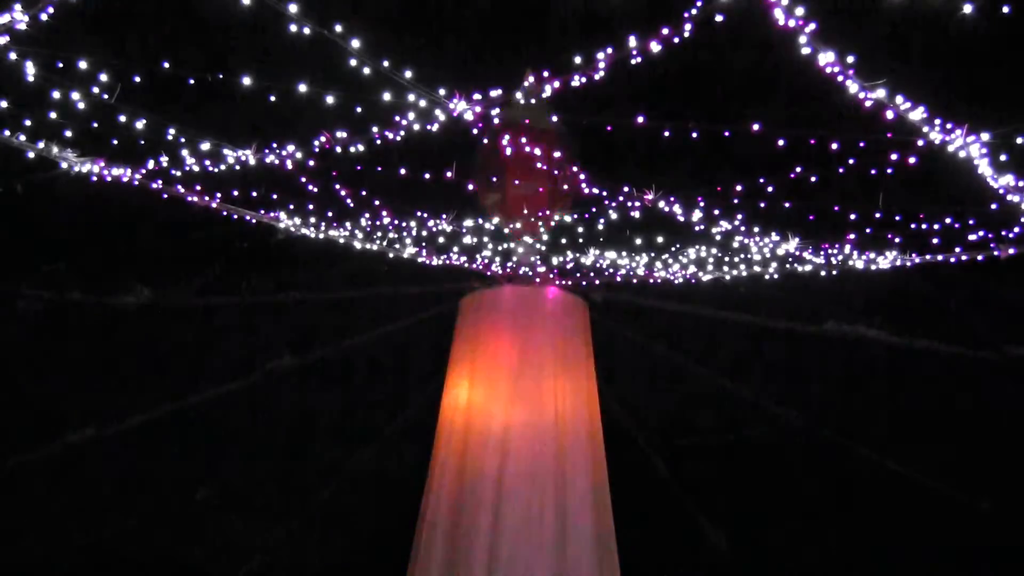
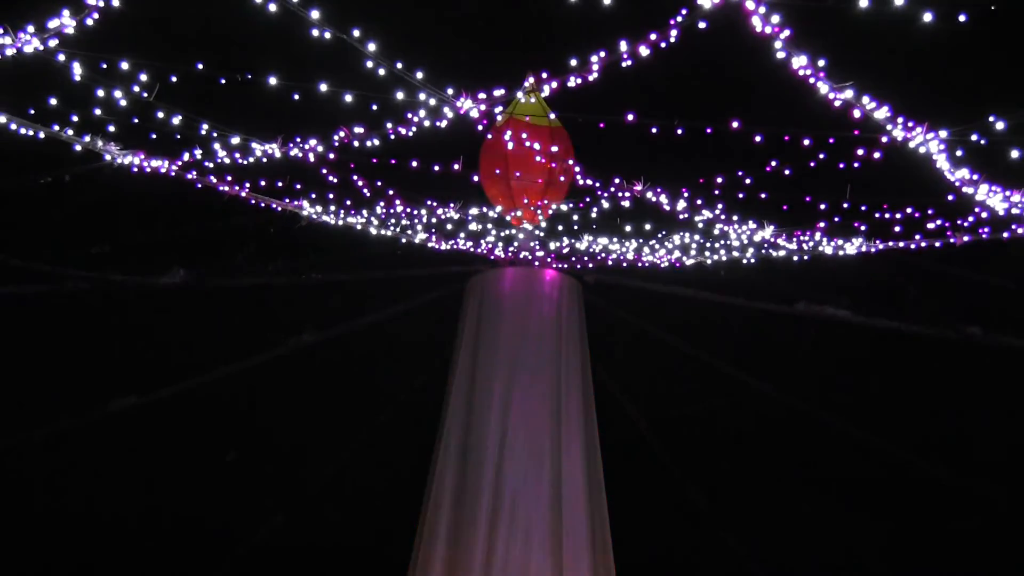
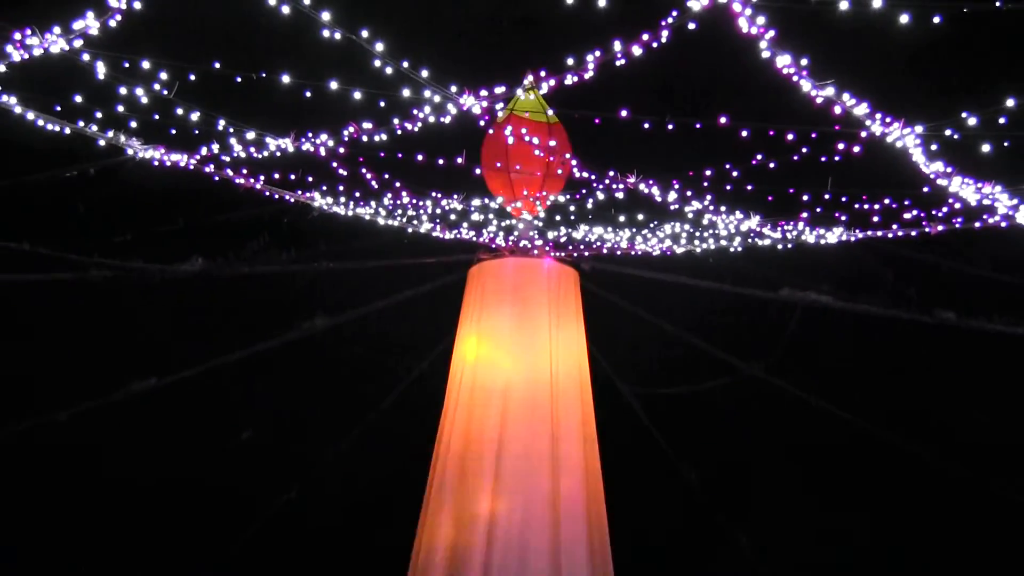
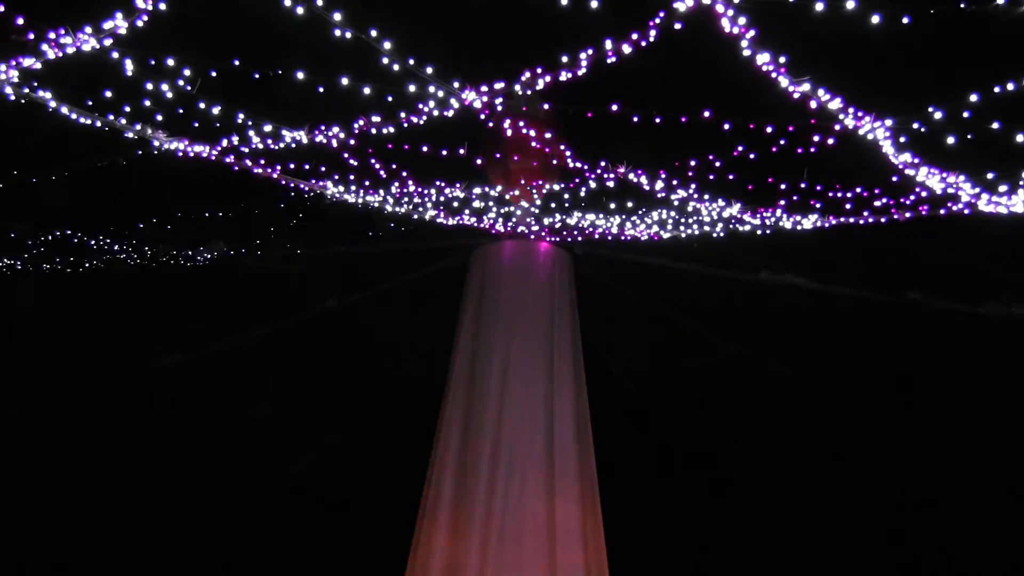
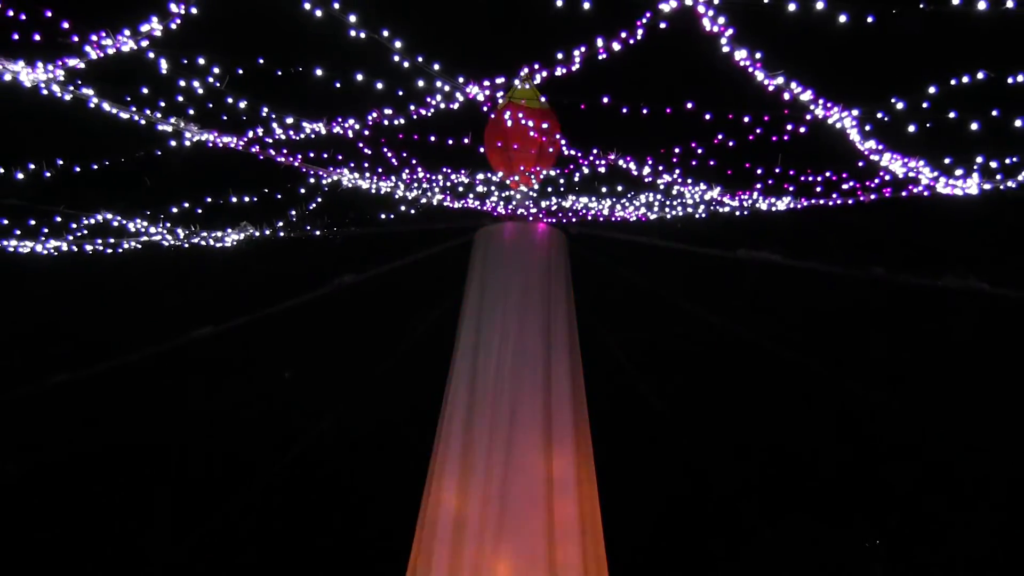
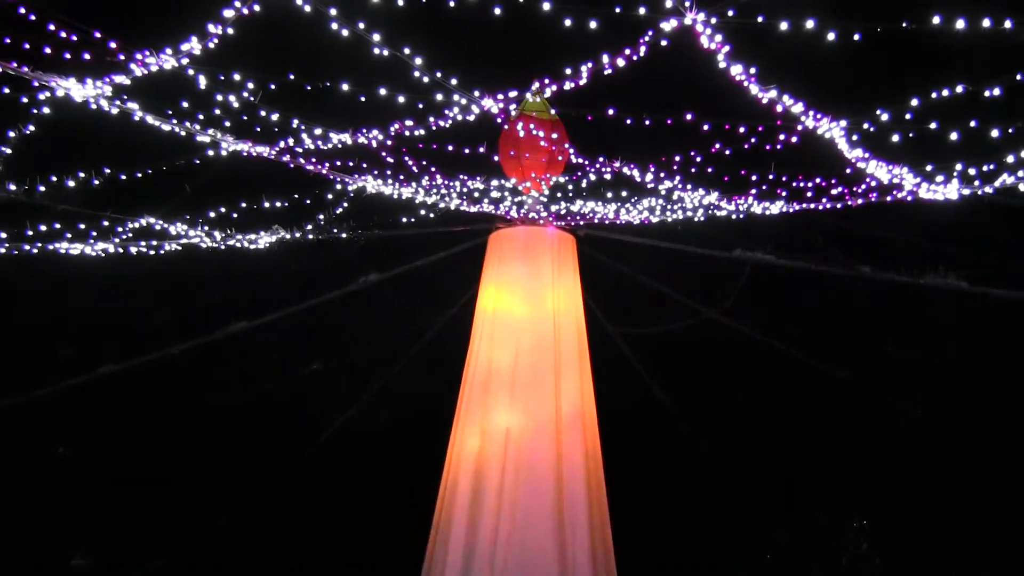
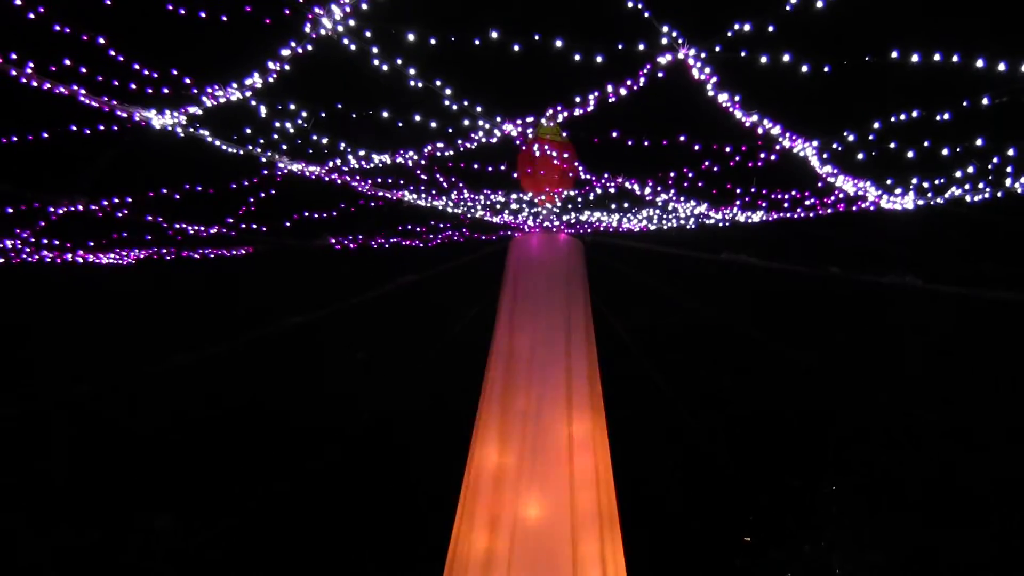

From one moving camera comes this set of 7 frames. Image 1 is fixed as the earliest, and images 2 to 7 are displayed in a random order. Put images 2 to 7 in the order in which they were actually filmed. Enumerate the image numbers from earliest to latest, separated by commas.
2, 3, 4, 5, 6, 7
